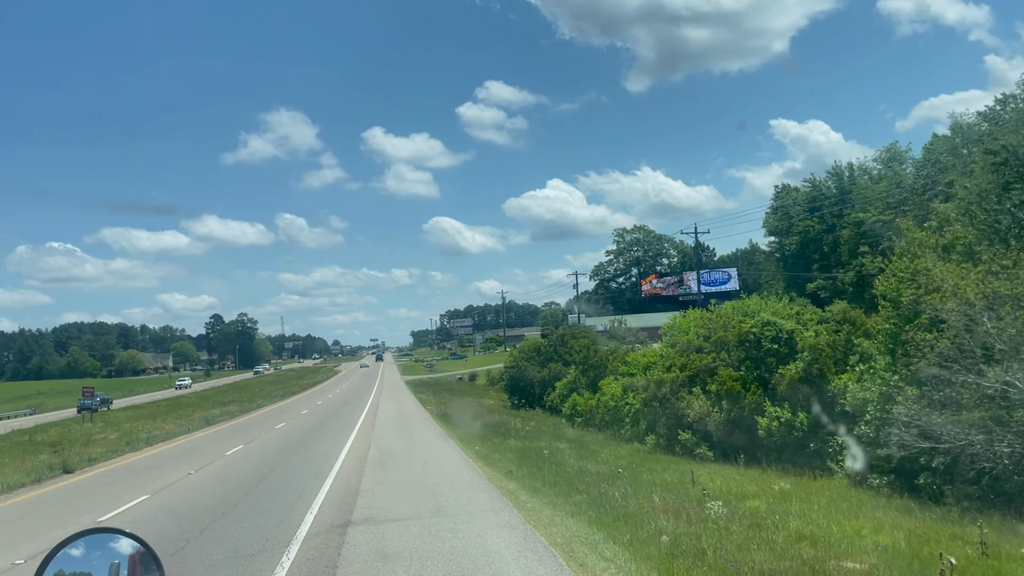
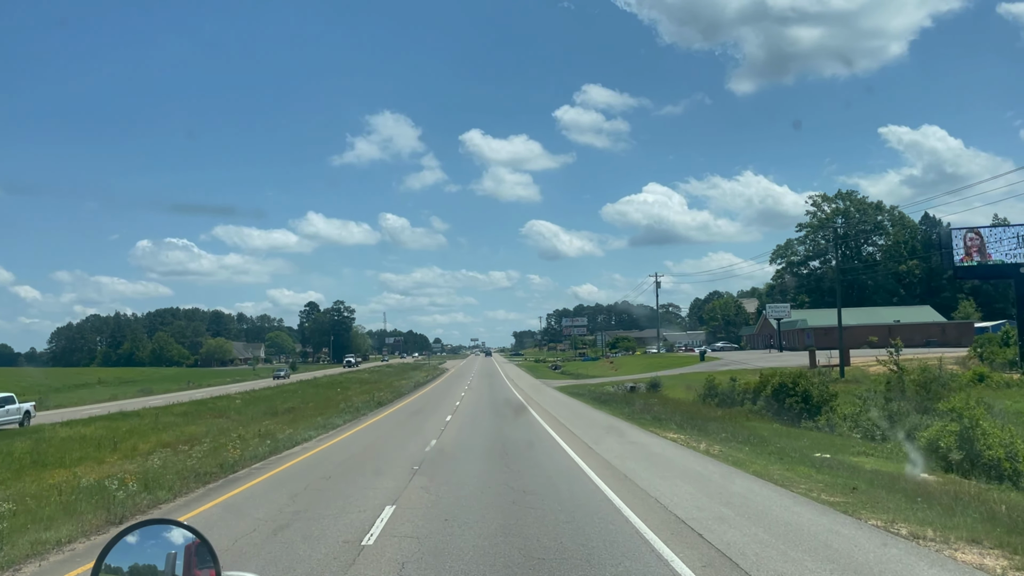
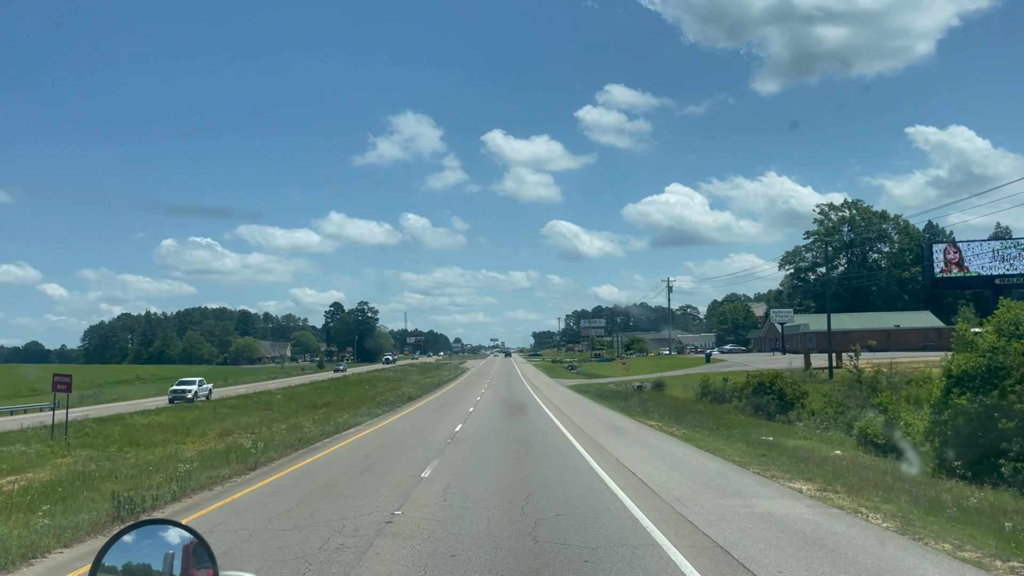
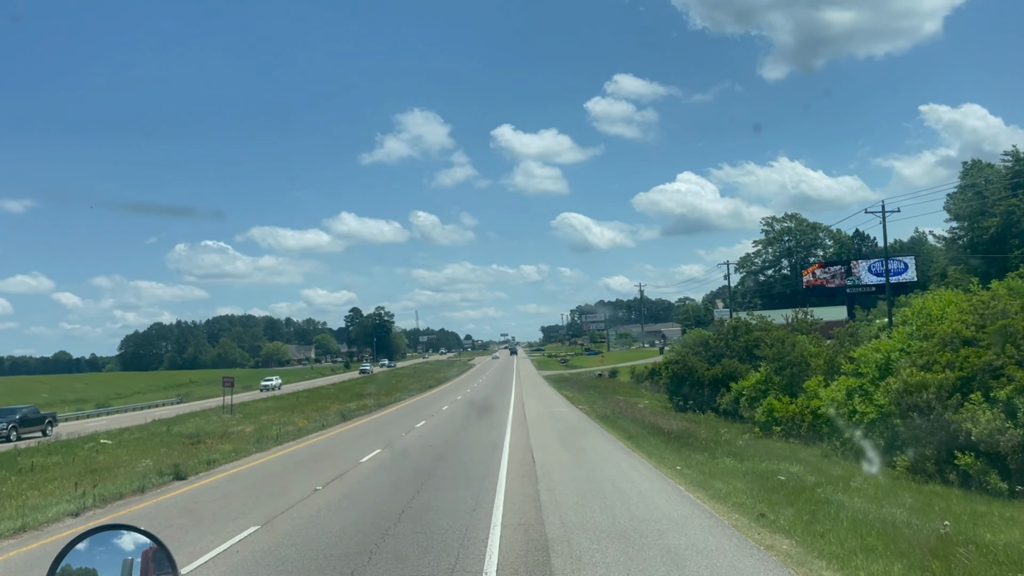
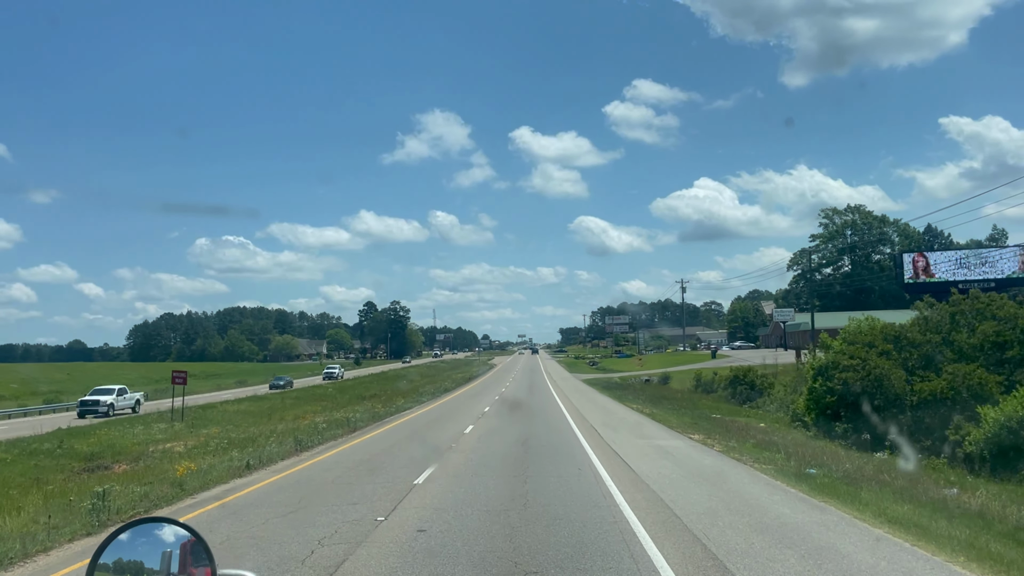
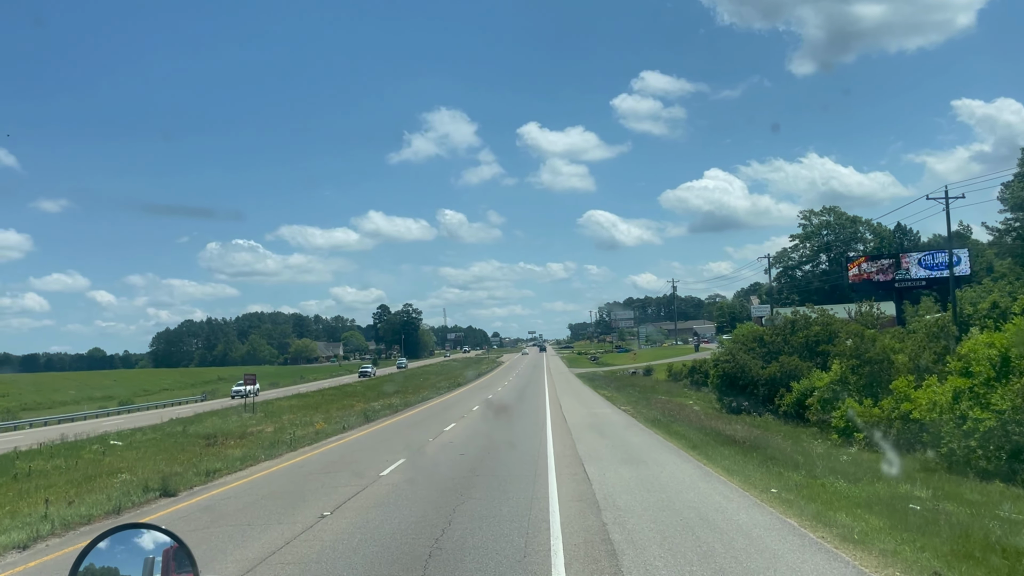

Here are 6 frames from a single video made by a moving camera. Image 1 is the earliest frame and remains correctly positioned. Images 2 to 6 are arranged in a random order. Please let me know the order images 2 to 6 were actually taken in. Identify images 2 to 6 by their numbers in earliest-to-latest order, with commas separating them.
4, 6, 5, 3, 2
